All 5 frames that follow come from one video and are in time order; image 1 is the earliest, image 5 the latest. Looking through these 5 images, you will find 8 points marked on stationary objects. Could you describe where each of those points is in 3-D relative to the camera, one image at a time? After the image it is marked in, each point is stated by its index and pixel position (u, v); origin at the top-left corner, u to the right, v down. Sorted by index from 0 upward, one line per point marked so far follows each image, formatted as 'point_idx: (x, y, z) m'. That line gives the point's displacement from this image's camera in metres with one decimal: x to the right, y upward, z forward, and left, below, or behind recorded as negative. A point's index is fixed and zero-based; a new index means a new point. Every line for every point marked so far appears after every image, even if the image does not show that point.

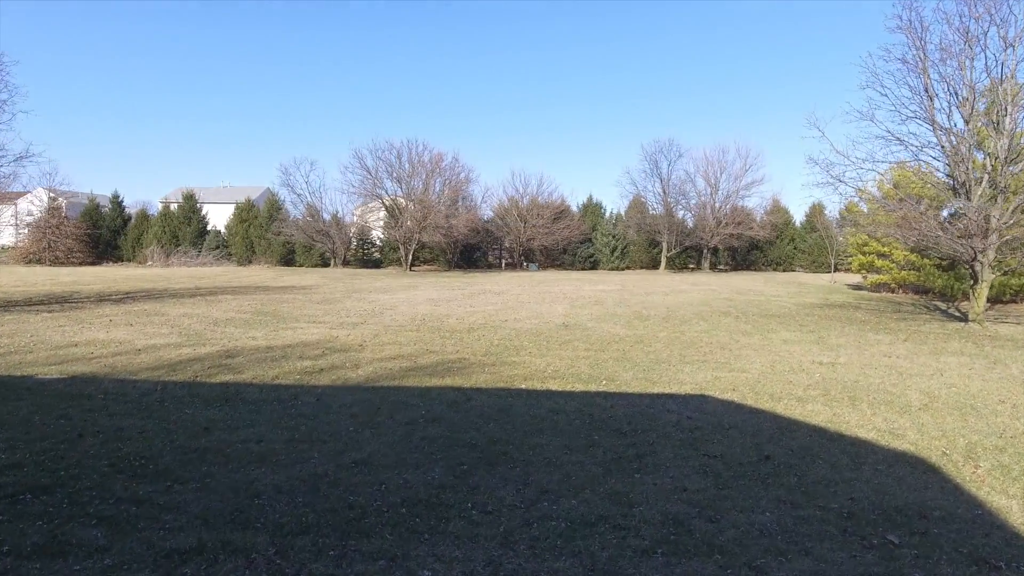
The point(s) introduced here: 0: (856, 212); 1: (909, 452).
0: (+9.7, +2.2, +18.4) m
1: (+2.0, -0.8, +3.2) m
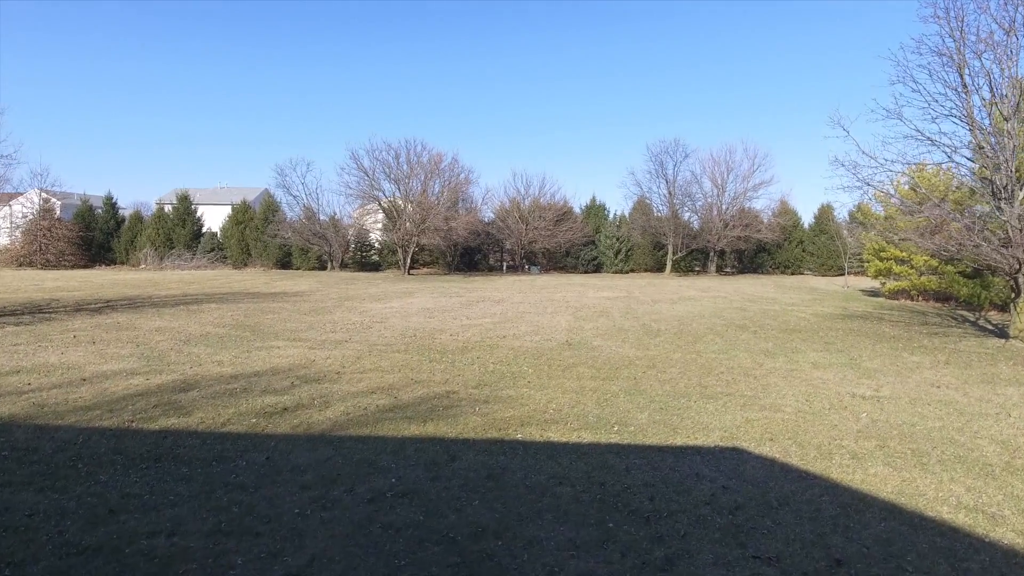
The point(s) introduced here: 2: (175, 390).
0: (+9.7, +2.0, +17.6) m
1: (+1.9, -1.0, +2.5) m
2: (-2.6, -0.8, +5.0) m
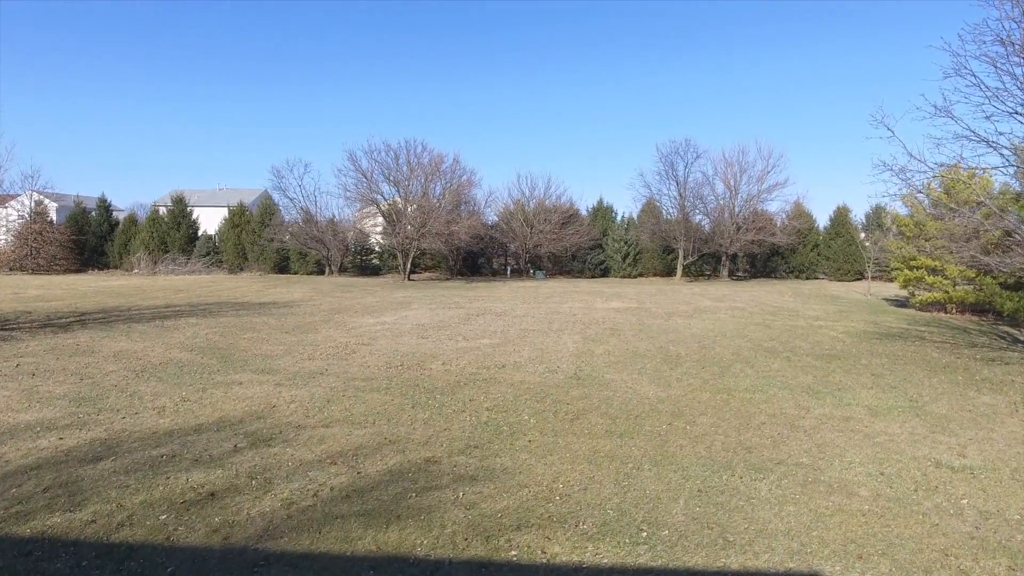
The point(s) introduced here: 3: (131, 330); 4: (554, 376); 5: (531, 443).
0: (+9.8, +1.8, +16.5) m
1: (+1.9, -1.3, +1.4) m
2: (-2.6, -1.0, +4.0) m
3: (-6.4, -0.7, +10.9) m
4: (+0.4, -0.9, +6.8) m
5: (+0.1, -1.0, +4.4) m
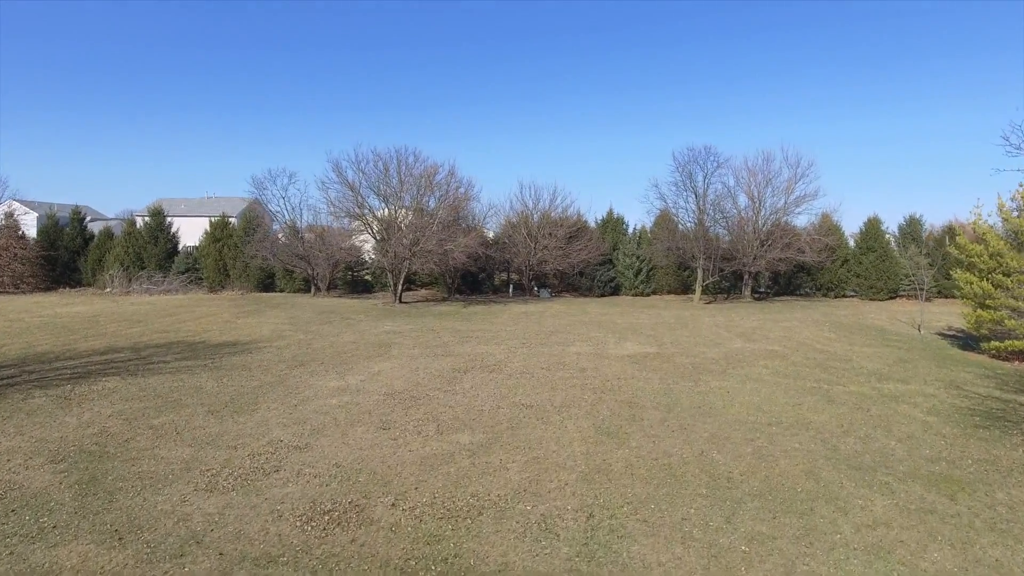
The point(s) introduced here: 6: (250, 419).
0: (+9.7, +0.9, +14.0) m
1: (+1.7, -2.1, -1.0) m
2: (-2.8, -1.9, +1.7) m
3: (-6.5, -1.6, +8.6) m
4: (+0.3, -1.8, +4.4) m
5: (-0.1, -1.9, +2.1) m
6: (-3.2, -1.6, +8.1) m
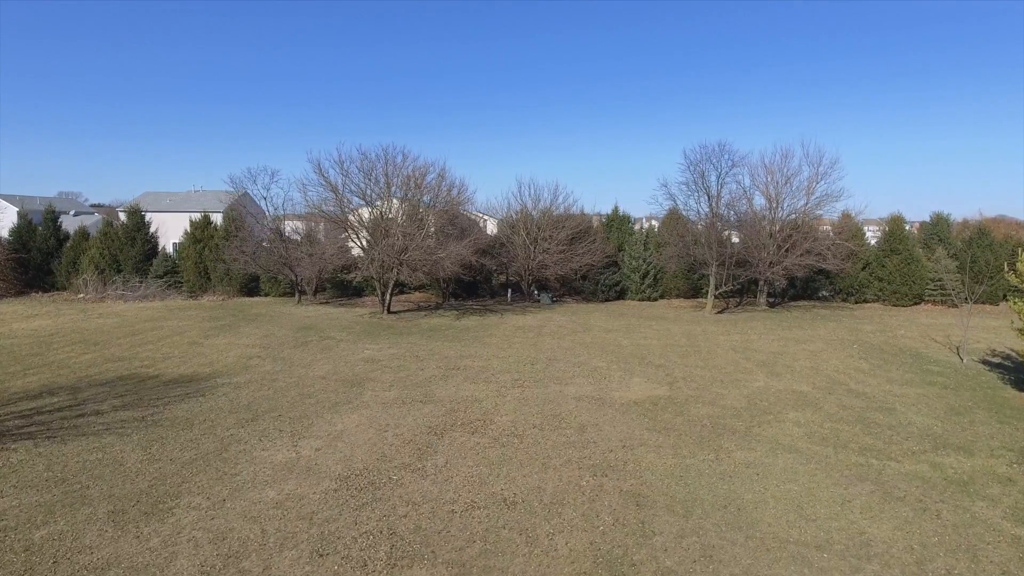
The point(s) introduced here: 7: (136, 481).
0: (+9.5, +0.3, +12.1) m
1: (+1.4, -3.1, -2.6) m
2: (-3.1, -2.8, 0.0) m
3: (-6.7, -2.3, +7.0) m
4: (0.0, -2.6, +2.8) m
5: (-0.3, -2.8, +0.4) m
6: (-3.5, -2.3, +6.4) m
7: (-4.4, -2.2, +7.6) m
